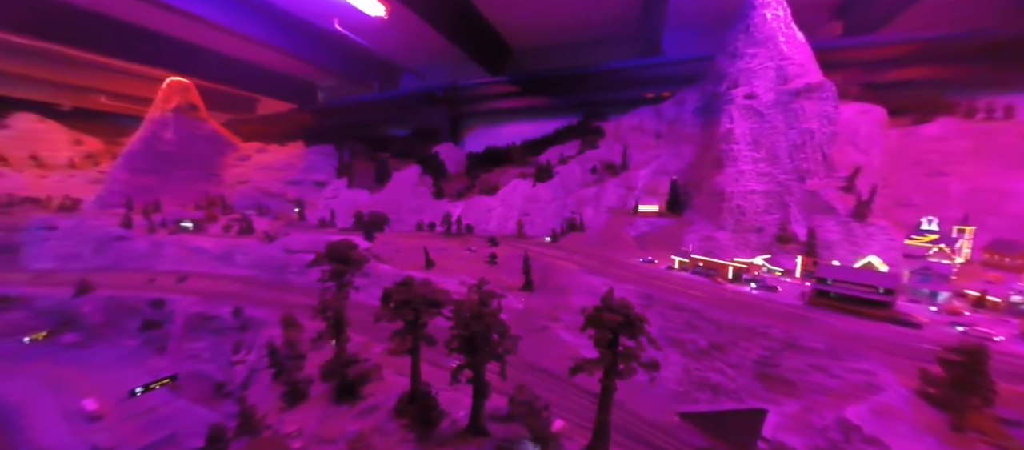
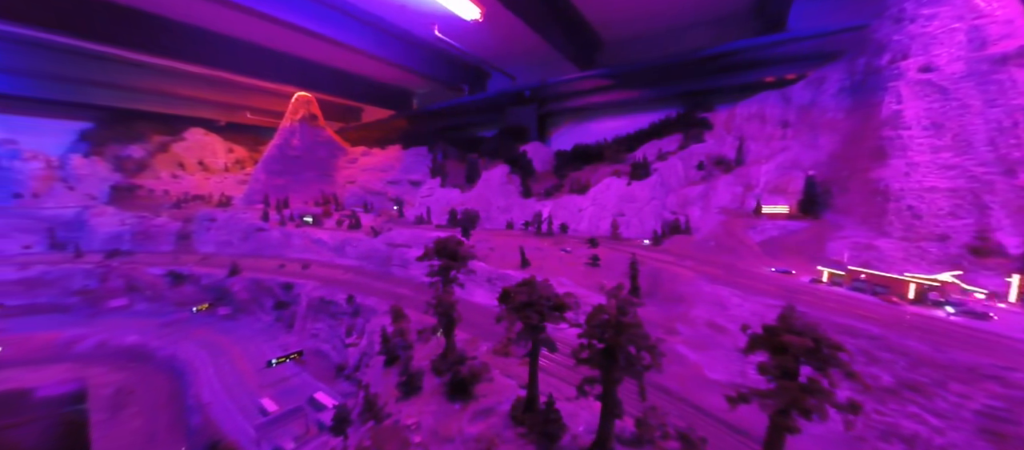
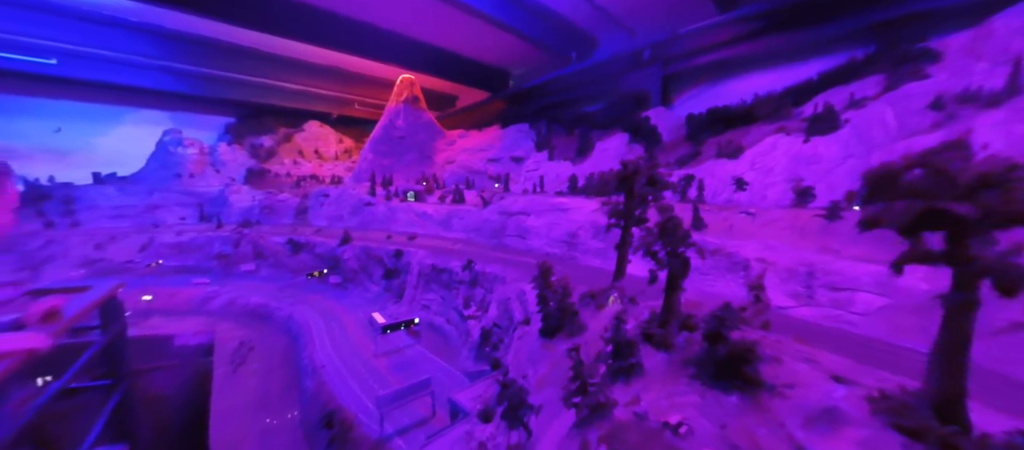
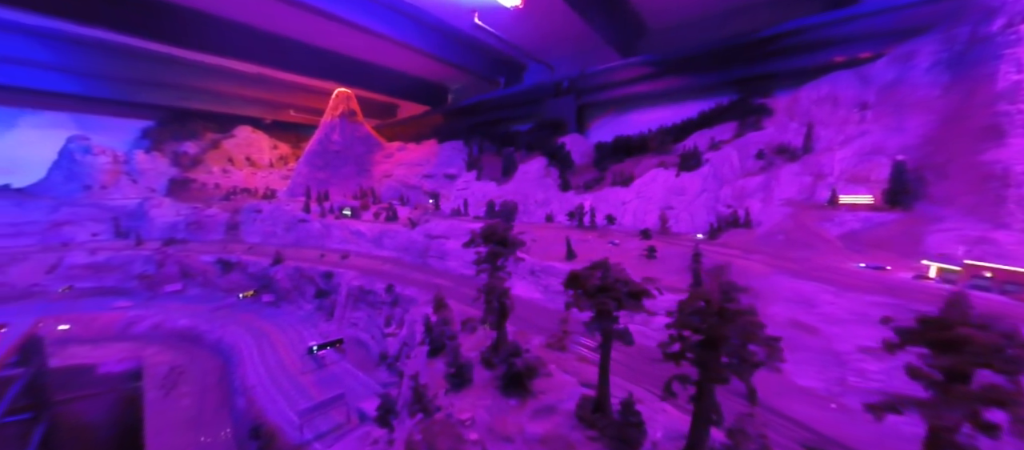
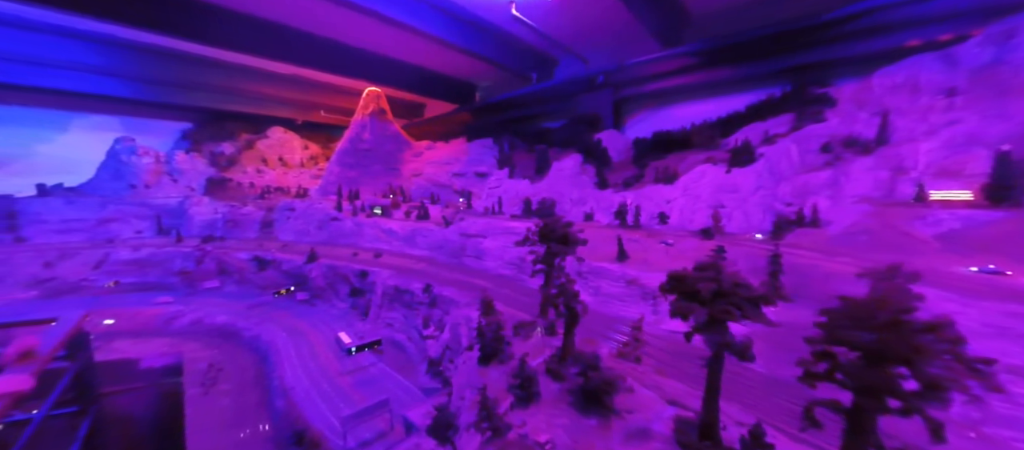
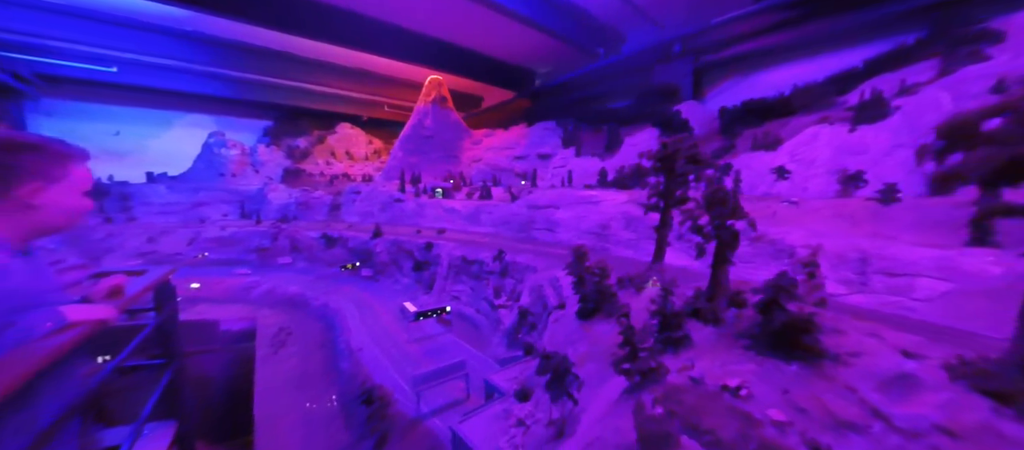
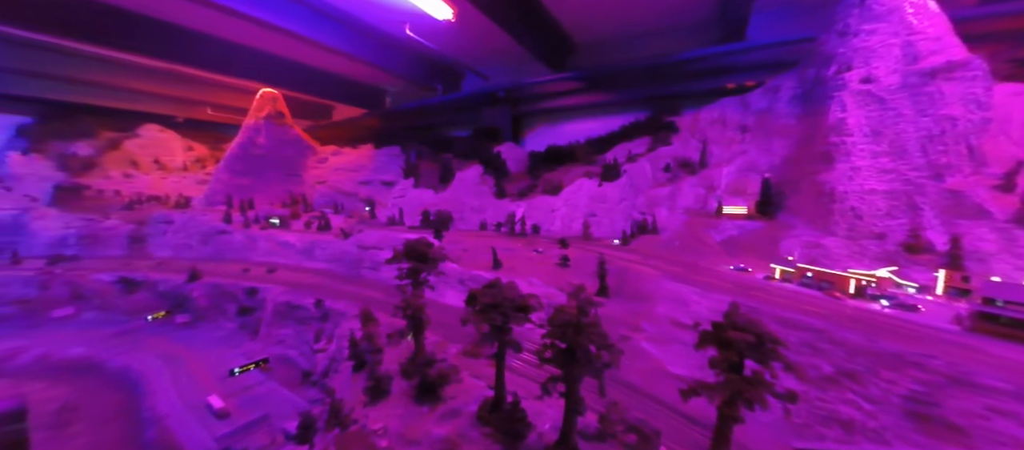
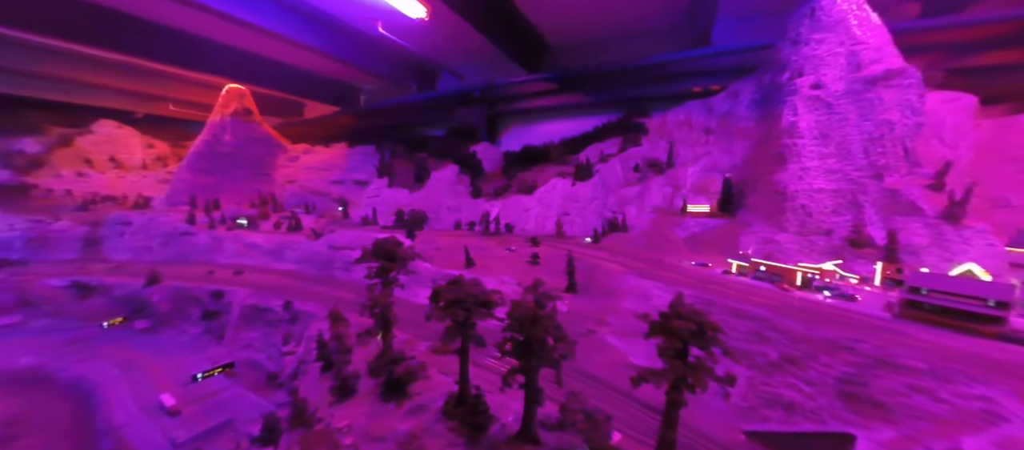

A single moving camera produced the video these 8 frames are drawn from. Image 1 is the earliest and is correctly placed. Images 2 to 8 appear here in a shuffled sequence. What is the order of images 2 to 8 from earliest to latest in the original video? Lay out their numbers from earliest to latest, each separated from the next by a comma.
8, 7, 2, 4, 5, 3, 6
